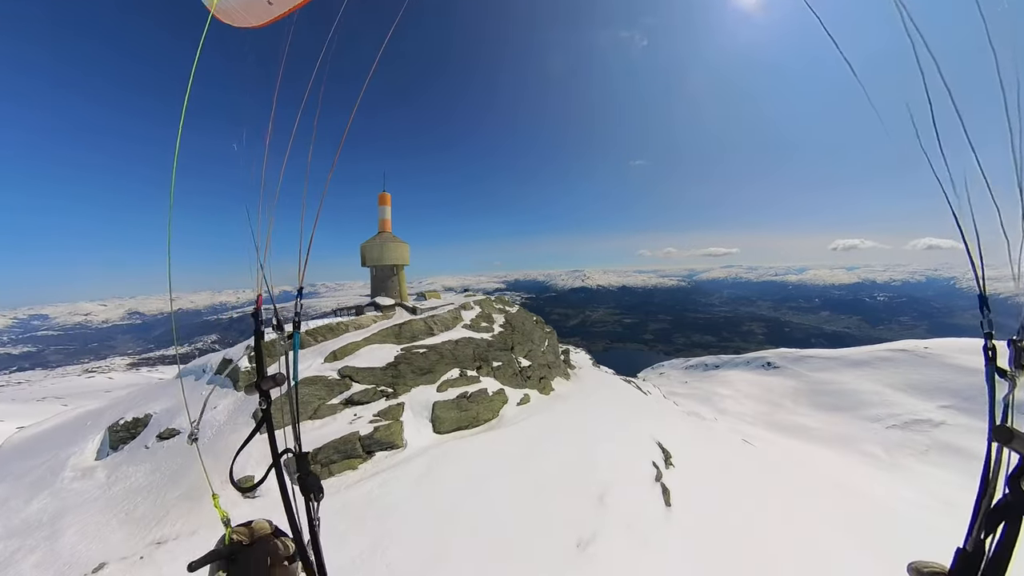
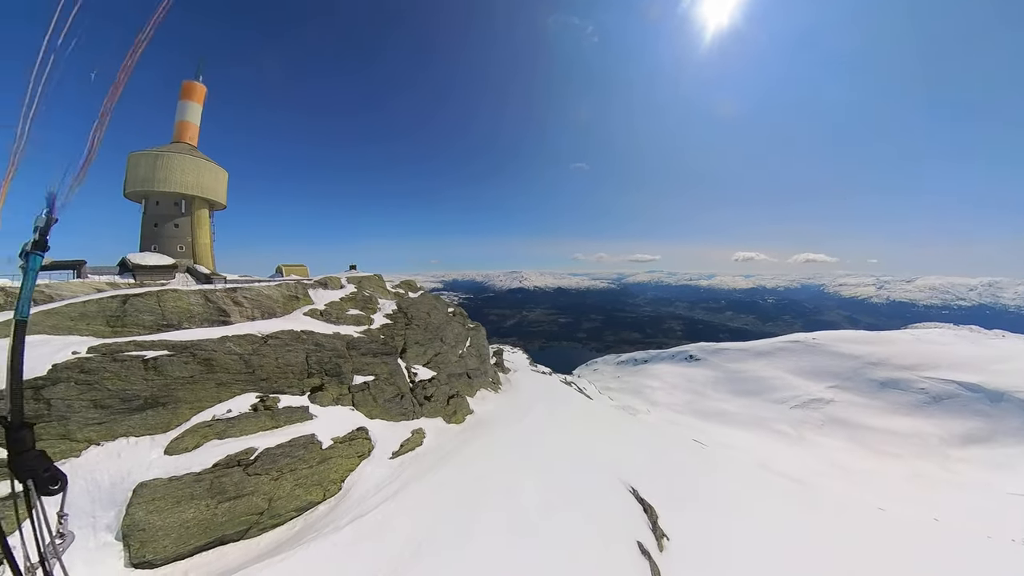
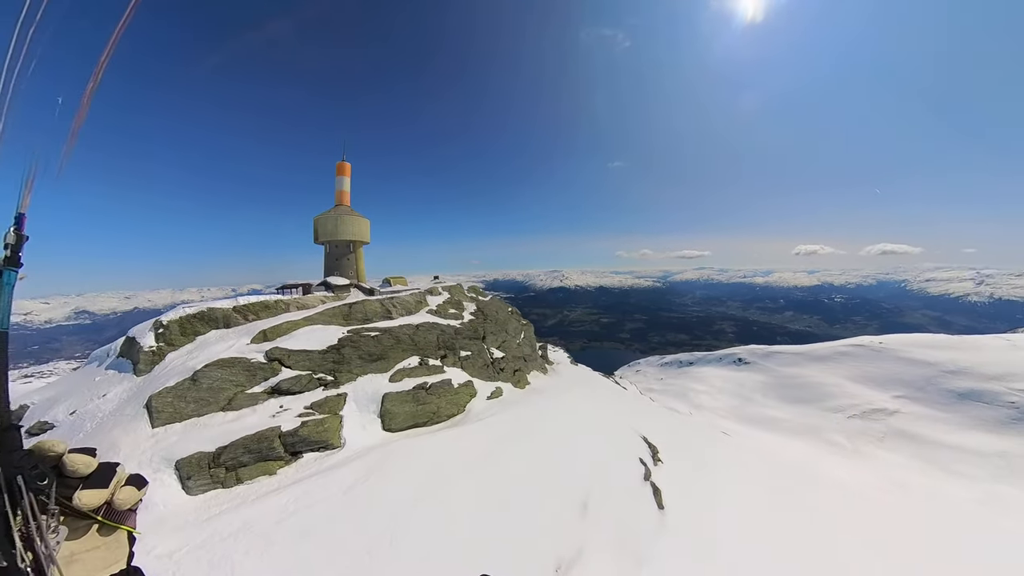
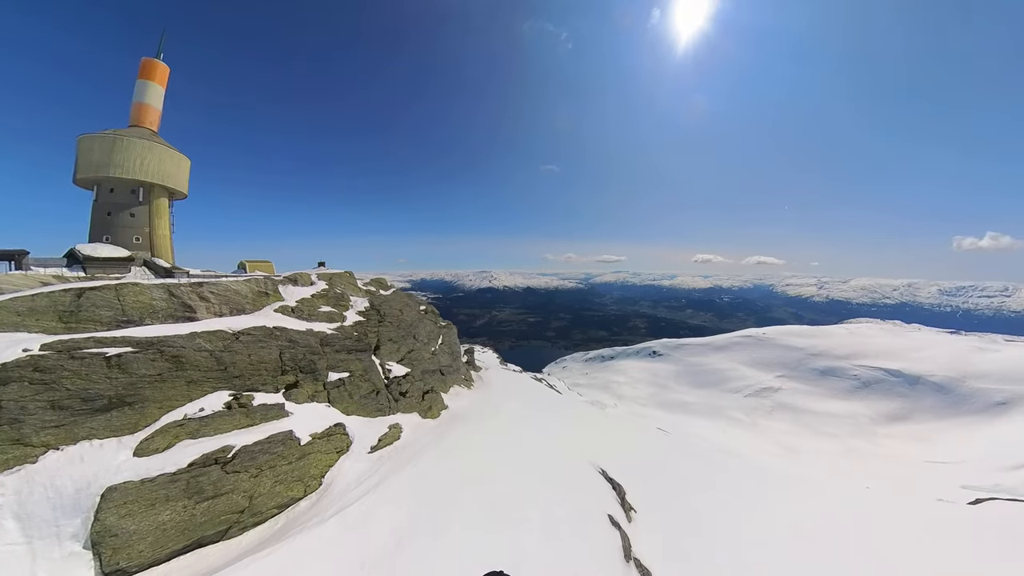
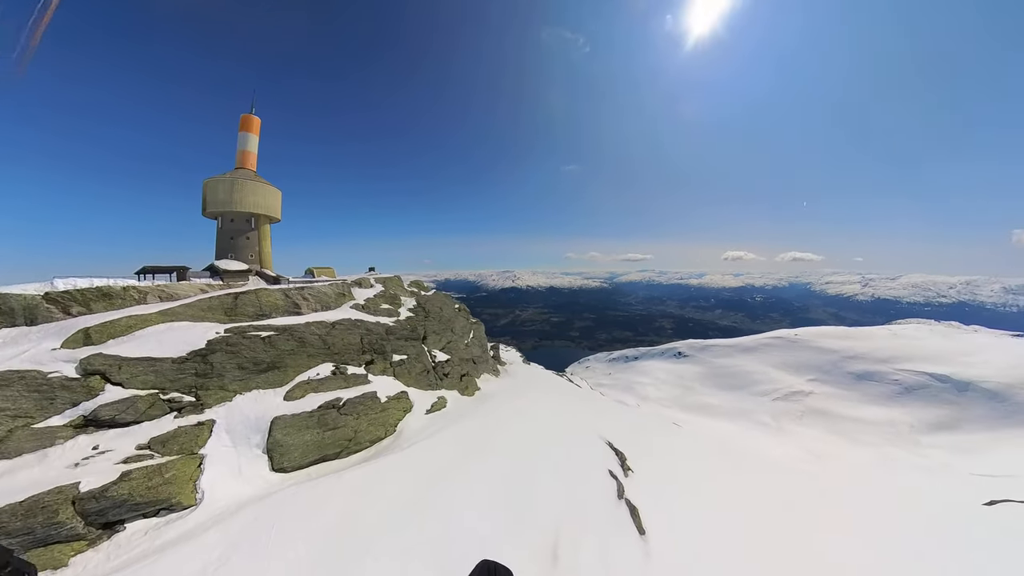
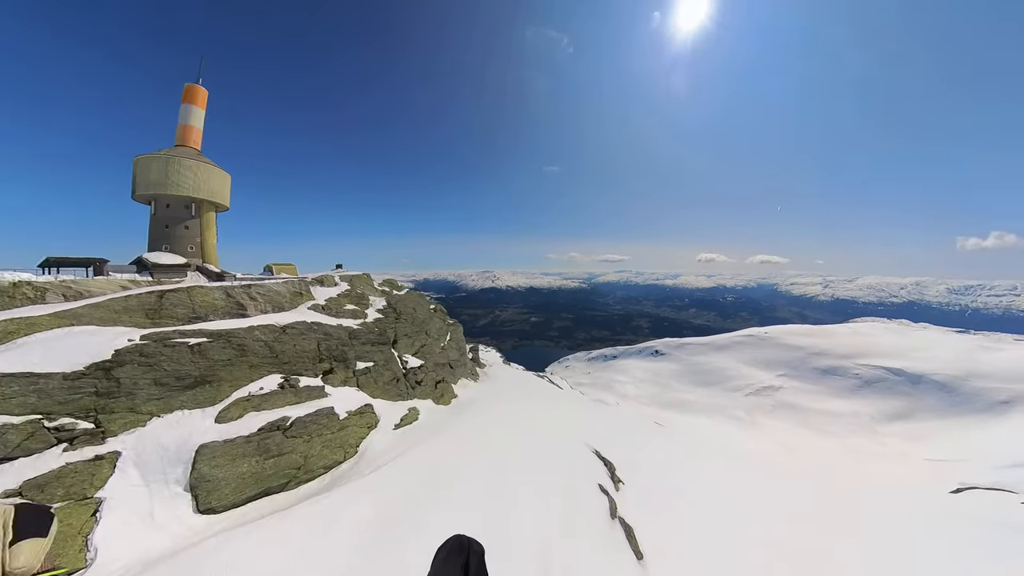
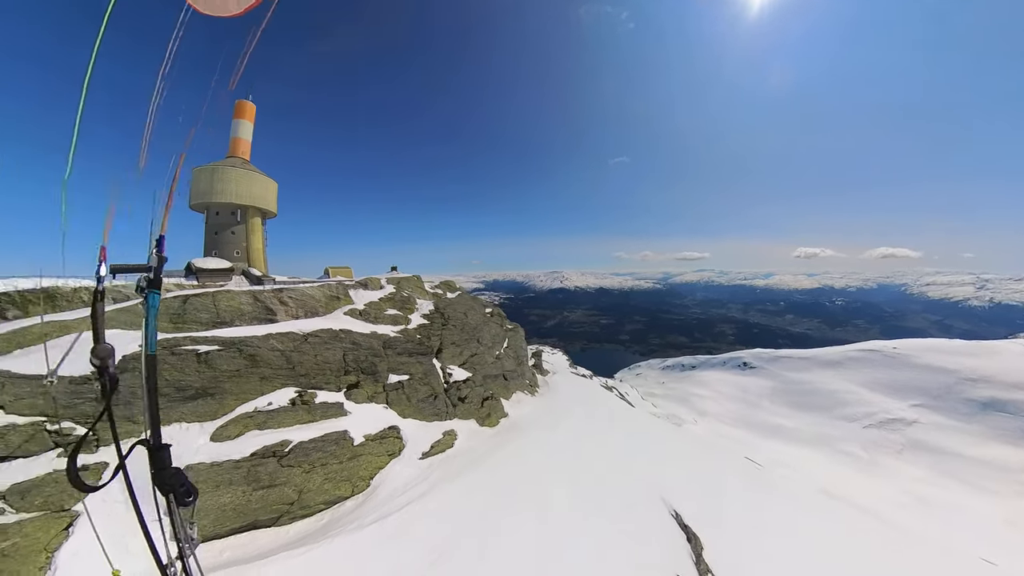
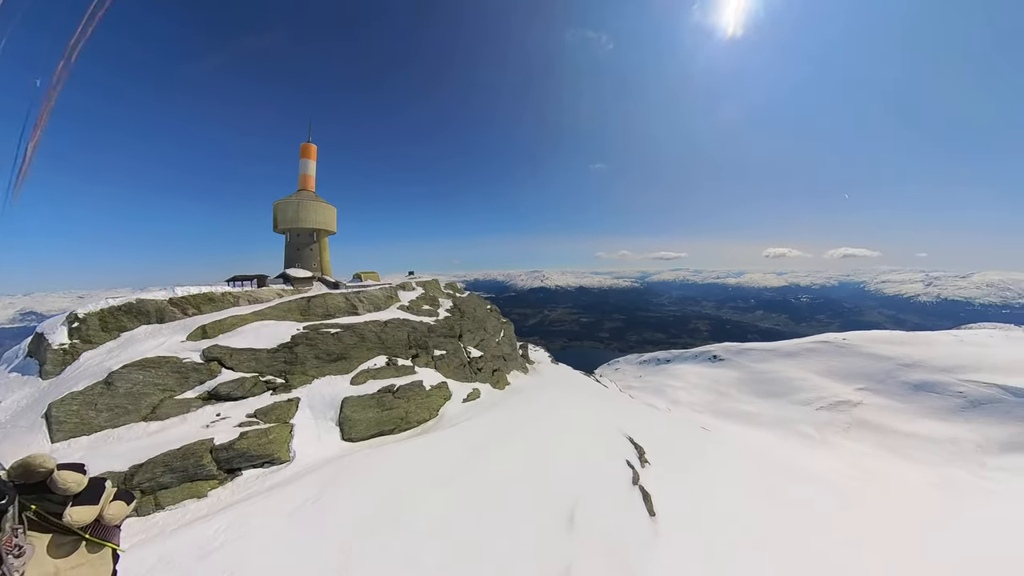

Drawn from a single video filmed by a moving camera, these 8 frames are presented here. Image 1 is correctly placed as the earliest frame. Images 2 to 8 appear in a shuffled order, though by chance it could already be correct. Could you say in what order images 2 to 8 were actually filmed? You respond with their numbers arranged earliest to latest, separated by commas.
3, 8, 5, 6, 4, 2, 7
